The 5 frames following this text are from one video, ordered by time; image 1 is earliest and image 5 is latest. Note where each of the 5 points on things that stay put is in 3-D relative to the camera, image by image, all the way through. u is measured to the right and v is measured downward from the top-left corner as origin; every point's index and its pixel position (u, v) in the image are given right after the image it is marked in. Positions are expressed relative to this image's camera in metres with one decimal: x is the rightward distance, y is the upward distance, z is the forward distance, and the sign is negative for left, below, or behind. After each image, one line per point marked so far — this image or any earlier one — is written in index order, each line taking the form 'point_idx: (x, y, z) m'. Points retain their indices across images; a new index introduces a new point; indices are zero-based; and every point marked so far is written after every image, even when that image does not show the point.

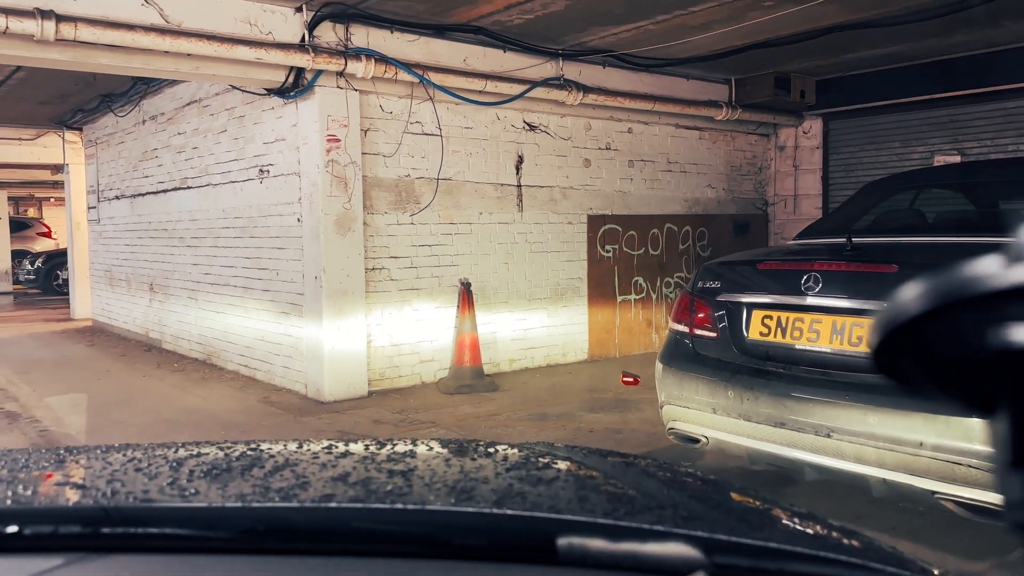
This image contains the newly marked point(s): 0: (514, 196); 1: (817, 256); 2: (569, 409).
0: (0.0, +0.9, +7.4) m
1: (+1.3, +0.1, +3.5) m
2: (+0.4, -0.9, +6.2) m
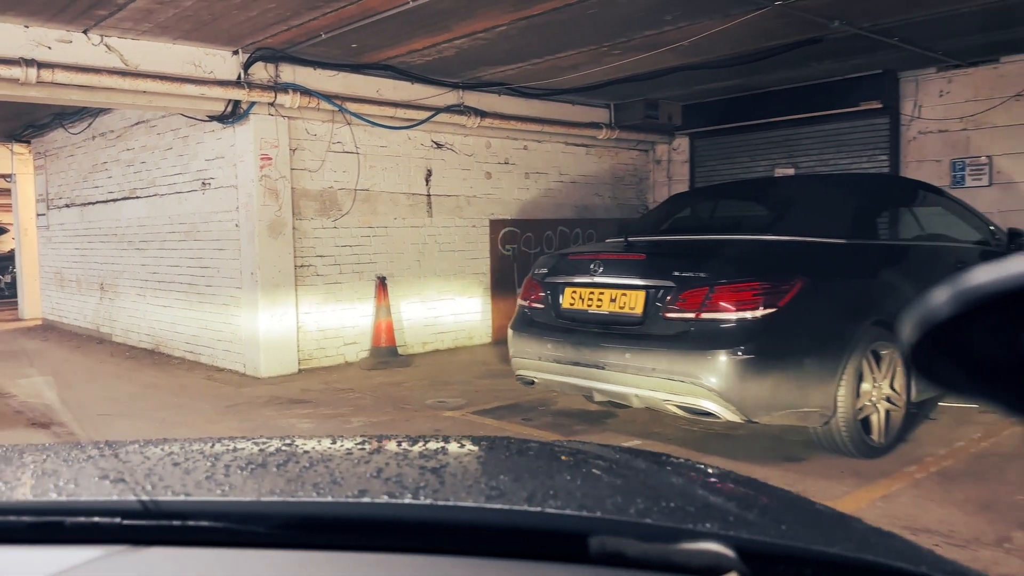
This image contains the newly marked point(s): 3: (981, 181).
0: (-1.0, +0.9, +8.8) m
1: (+0.6, +0.2, +4.9) m
2: (-0.5, -0.8, +7.6) m
3: (+4.8, +1.1, +8.3) m
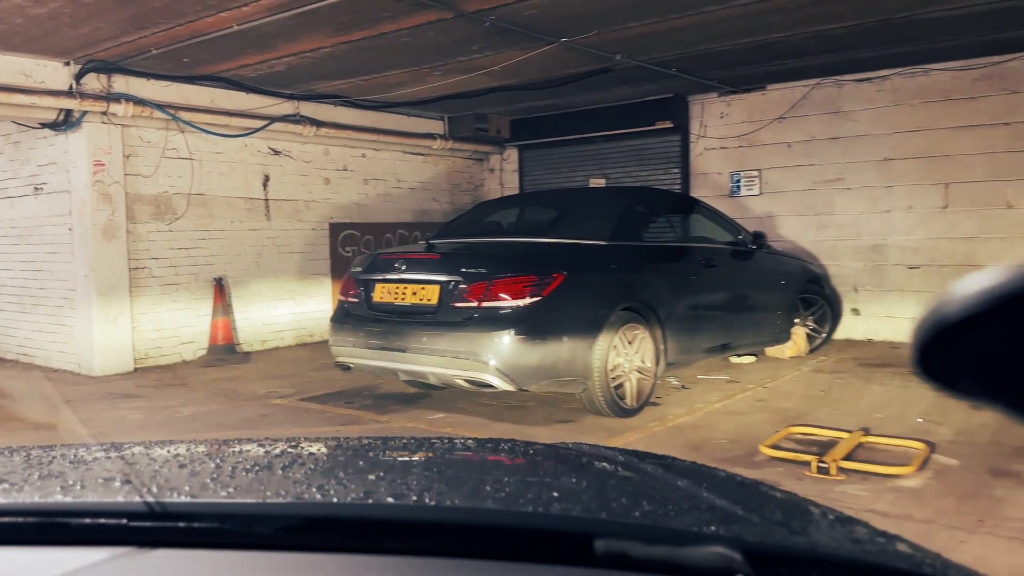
0: (-2.9, +0.9, +9.3) m
1: (-0.7, +0.3, +5.7) m
2: (-2.2, -0.8, +8.2) m
3: (+2.9, +1.2, +9.7) m
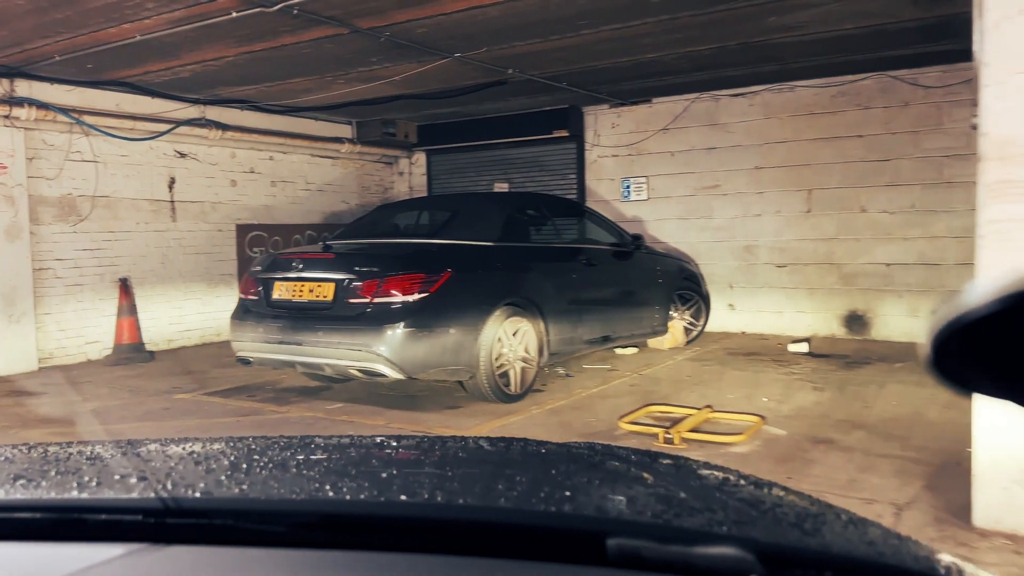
0: (-4.0, +0.9, +9.5) m
1: (-1.5, +0.3, +6.1) m
2: (-3.2, -0.8, +8.4) m
3: (+1.7, +1.2, +10.5) m
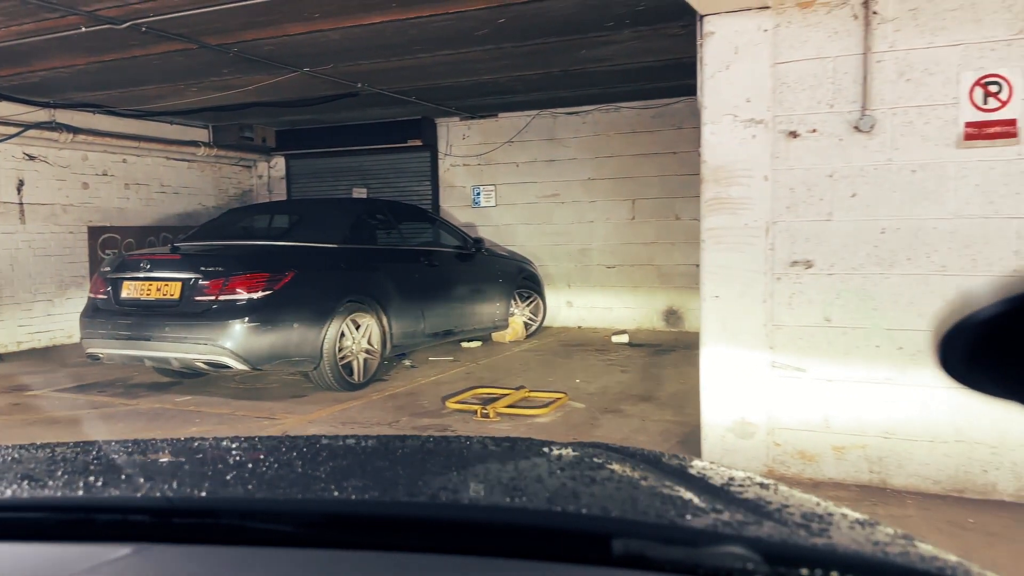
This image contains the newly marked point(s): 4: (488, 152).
0: (-5.8, +0.9, +9.5) m
1: (-2.8, +0.3, +6.5) m
2: (-4.8, -0.8, +8.6) m
3: (-0.3, +1.2, +11.3) m
4: (-0.3, +1.9, +11.3) m
